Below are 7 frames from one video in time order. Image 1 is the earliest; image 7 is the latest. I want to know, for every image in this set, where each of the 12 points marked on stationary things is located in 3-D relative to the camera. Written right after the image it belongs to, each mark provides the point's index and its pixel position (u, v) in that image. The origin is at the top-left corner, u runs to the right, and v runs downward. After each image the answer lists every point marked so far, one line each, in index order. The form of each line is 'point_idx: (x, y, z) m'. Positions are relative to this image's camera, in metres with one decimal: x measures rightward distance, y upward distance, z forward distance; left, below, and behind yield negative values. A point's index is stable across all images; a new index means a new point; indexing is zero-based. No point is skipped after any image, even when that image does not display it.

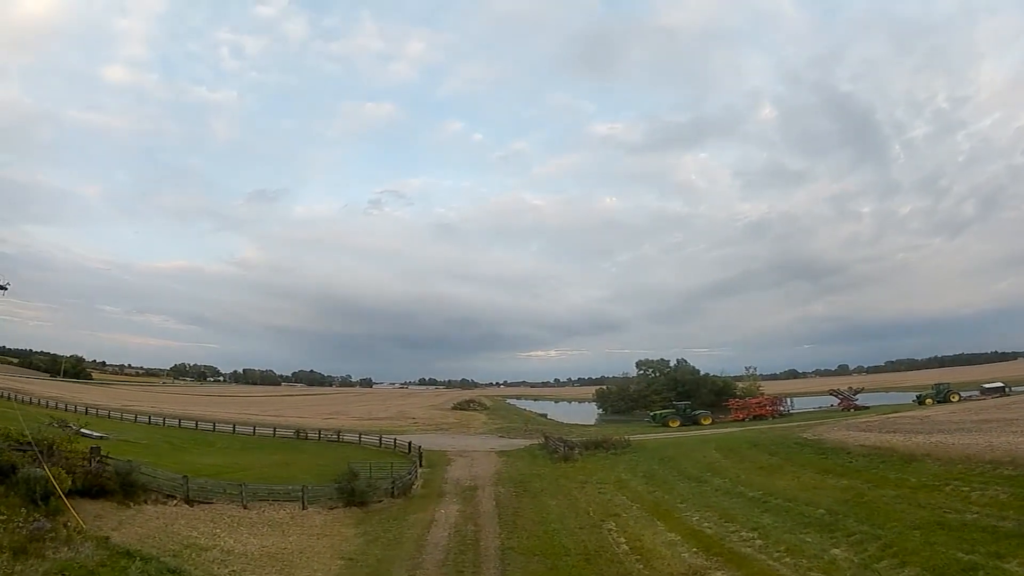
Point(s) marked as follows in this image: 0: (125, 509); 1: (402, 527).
0: (-11.6, -6.5, +18.1) m
1: (-3.4, -7.4, +18.8) m
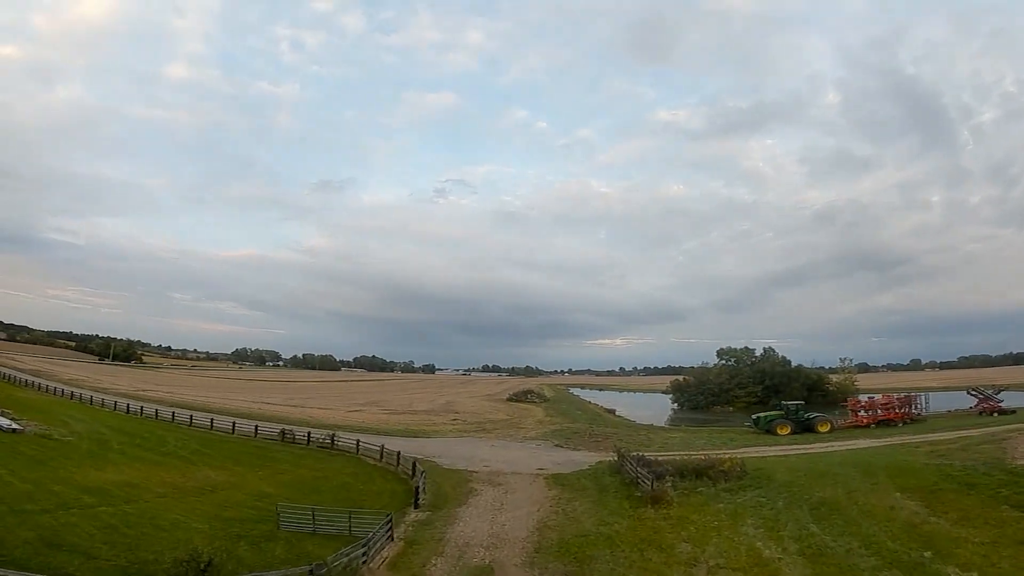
0: (-11.2, -4.7, +7.7) m
1: (-3.0, -5.5, +7.5) m
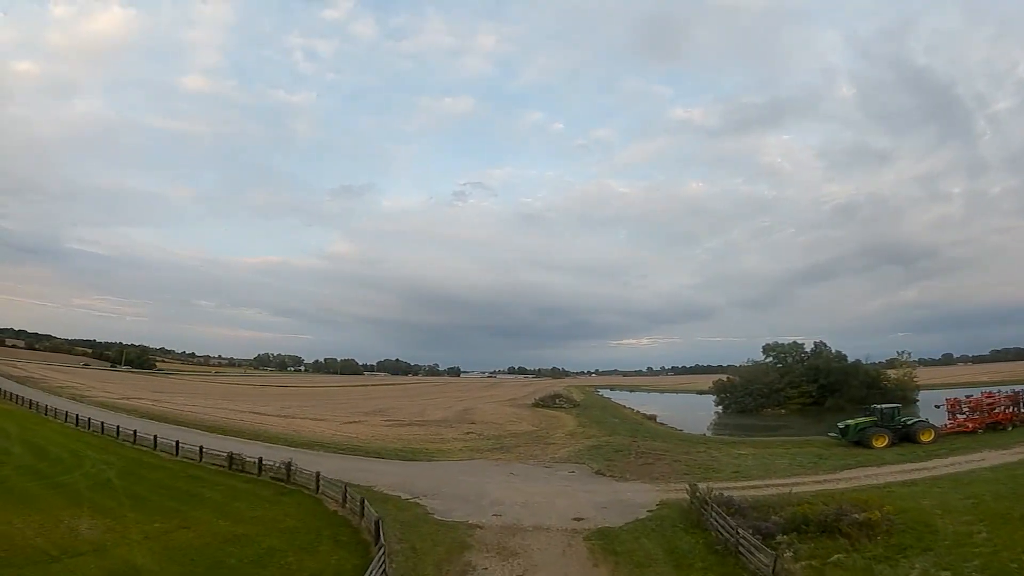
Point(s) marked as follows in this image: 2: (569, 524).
0: (-11.3, -3.8, -0.1) m
1: (-3.1, -4.5, -0.6) m
2: (+1.5, -6.4, +16.5) m
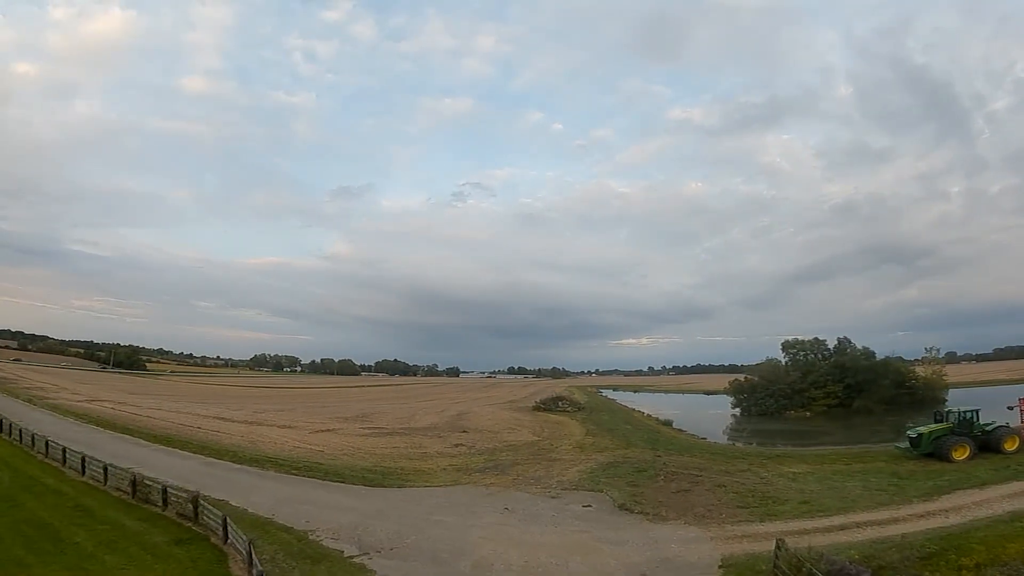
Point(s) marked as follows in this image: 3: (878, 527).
0: (-11.5, -2.9, -6.3) m
1: (-3.3, -3.6, -6.8) m
2: (+1.4, -5.5, +10.3) m
3: (+10.7, -6.6, +17.9) m
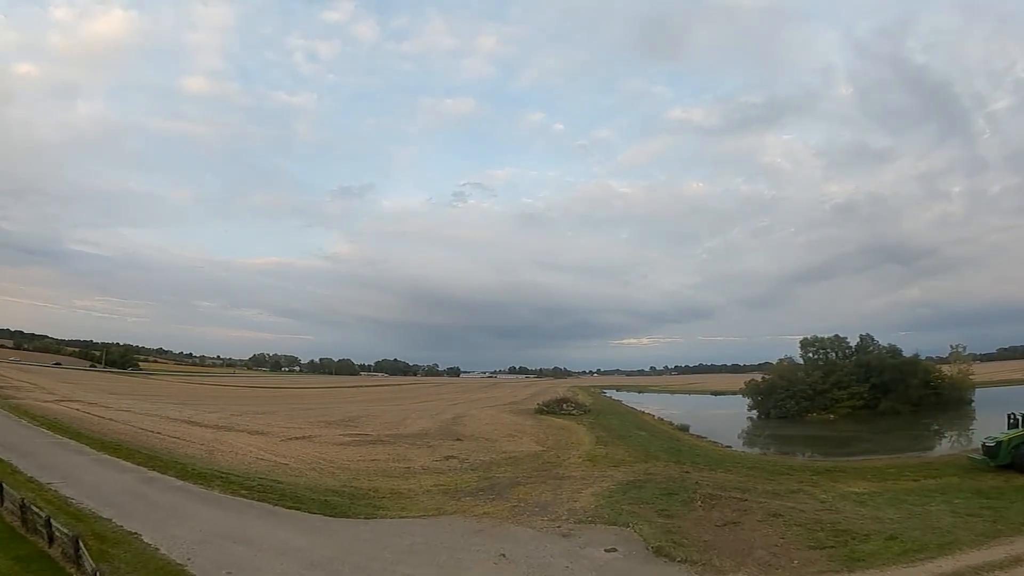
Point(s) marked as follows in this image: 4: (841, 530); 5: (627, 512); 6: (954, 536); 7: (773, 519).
0: (-11.6, -2.3, -10.9) m
1: (-3.4, -2.9, -11.4) m
2: (+1.3, -4.9, +5.7) m
3: (+10.6, -5.9, +13.2) m
4: (+9.2, -6.5, +17.3) m
5: (+3.3, -6.3, +17.4) m
6: (+12.0, -6.3, +16.2) m
7: (+7.5, -6.4, +17.6) m
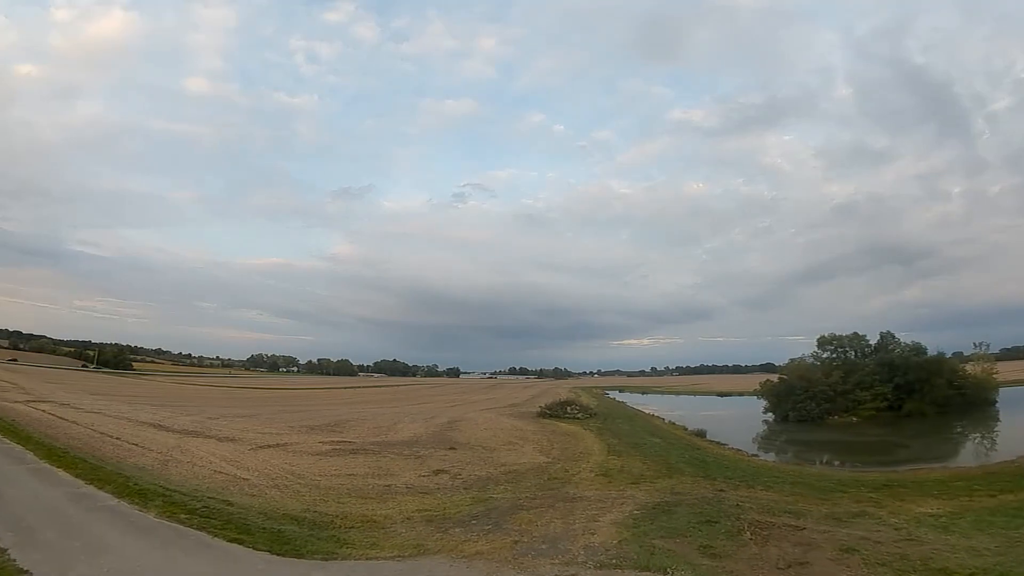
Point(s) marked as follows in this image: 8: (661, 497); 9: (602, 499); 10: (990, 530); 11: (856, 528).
0: (-11.6, -1.7, -14.8) m
1: (-3.4, -2.3, -15.3) m
2: (+1.3, -4.3, +1.8) m
3: (+10.6, -5.3, +9.3) m
4: (+9.2, -6.0, +13.4) m
5: (+3.3, -5.8, +13.5) m
6: (+12.0, -5.7, +12.3) m
7: (+7.5, -5.8, +13.7) m
8: (+4.7, -6.5, +18.9) m
9: (+2.7, -6.4, +18.6) m
10: (+13.1, -6.4, +16.7) m
11: (+9.3, -6.1, +16.5) m
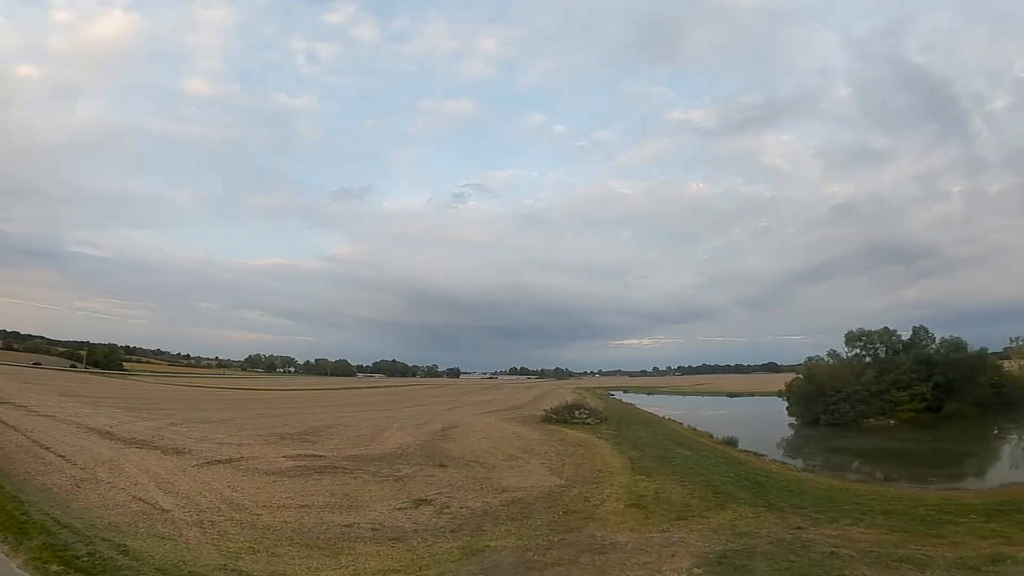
0: (-11.5, -0.9, -20.1) m
1: (-3.4, -1.5, -20.6) m
2: (+1.4, -3.5, -3.6) m
3: (+10.7, -4.5, +3.9) m
4: (+9.4, -5.2, +8.0) m
5: (+3.4, -5.0, +8.2) m
6: (+12.2, -4.9, +6.9) m
7: (+7.6, -5.0, +8.4) m
8: (+4.8, -5.7, +13.5) m
9: (+2.9, -5.7, +13.2) m
10: (+13.2, -5.6, +11.3) m
11: (+9.4, -5.3, +11.1) m
